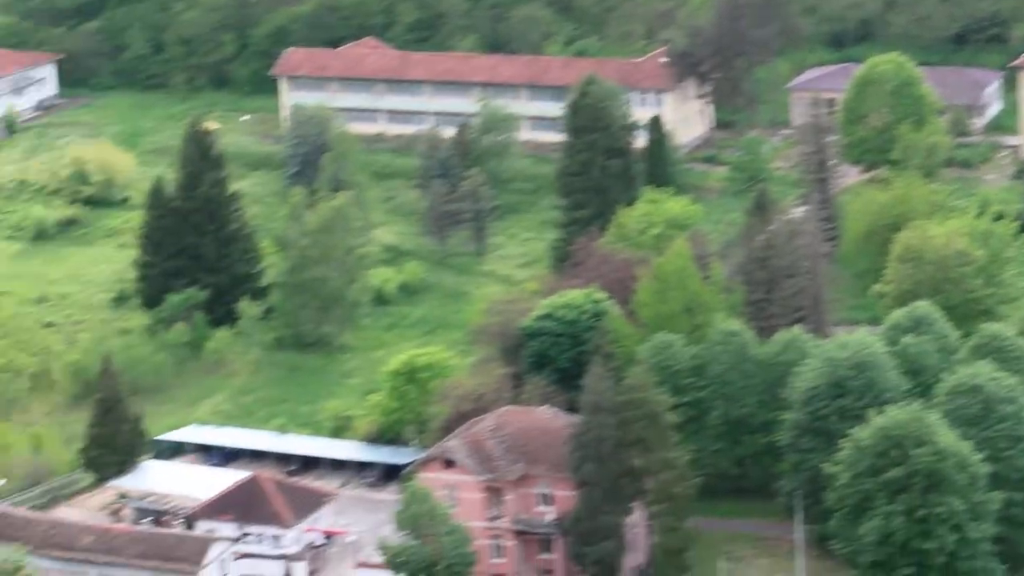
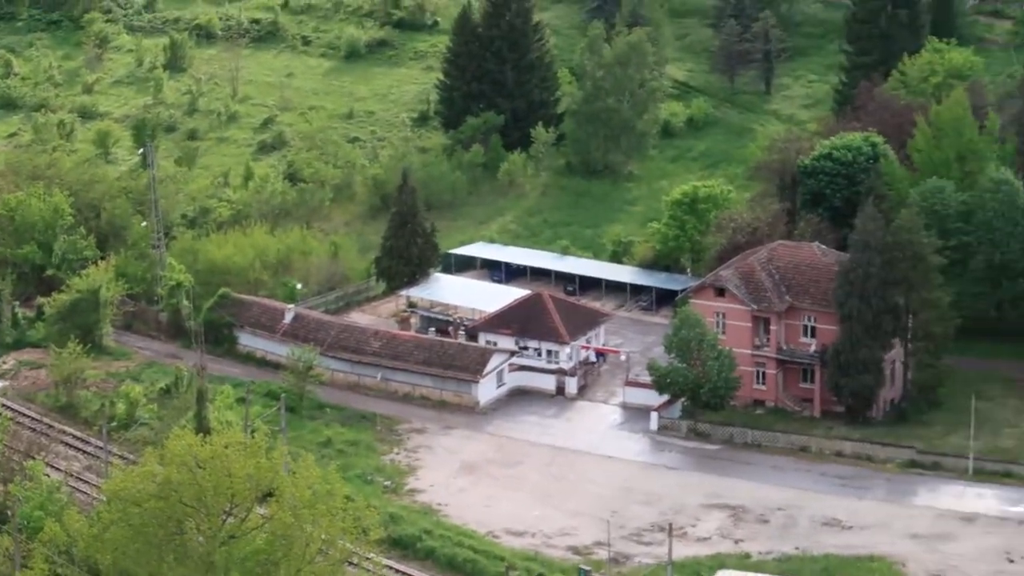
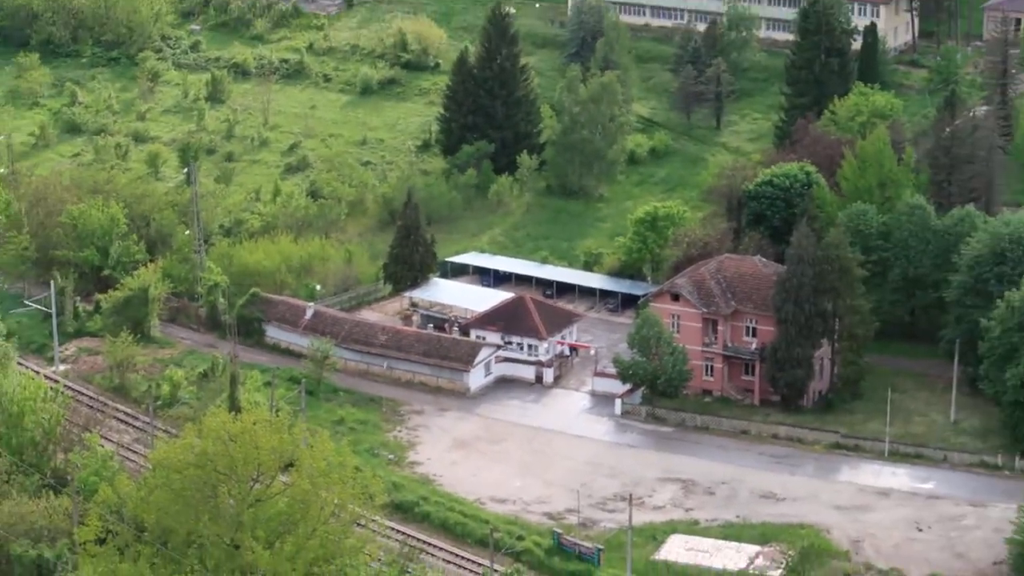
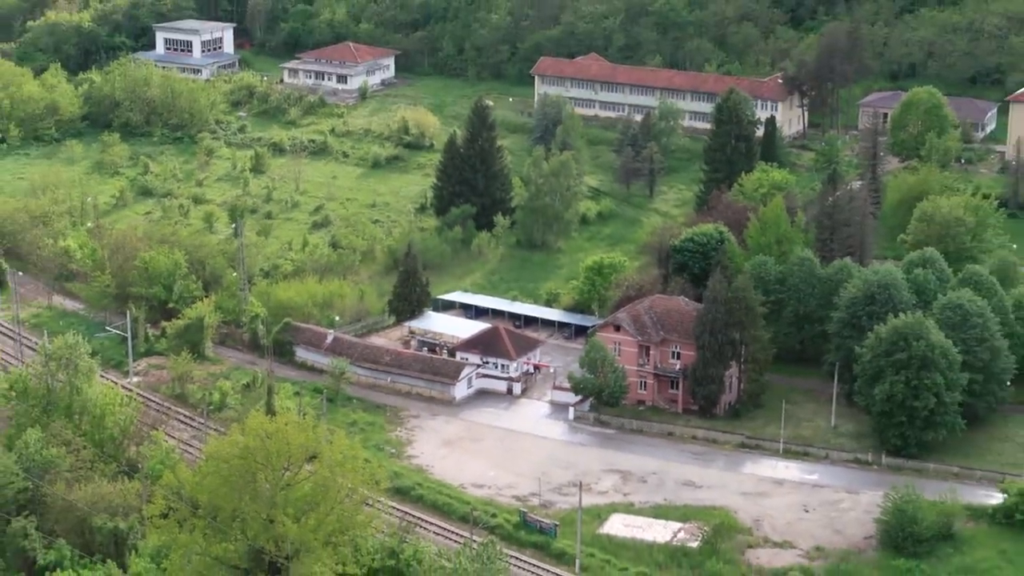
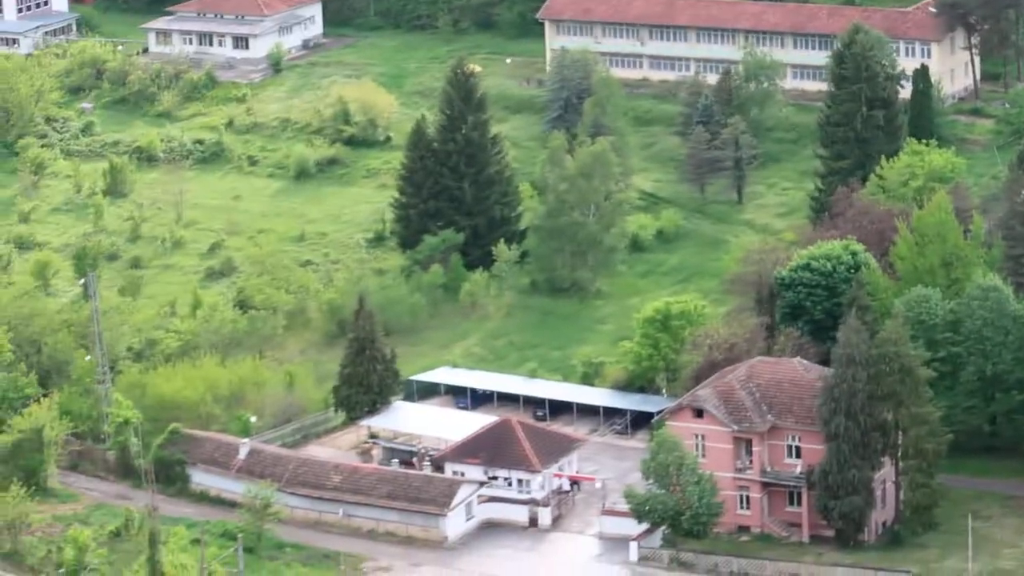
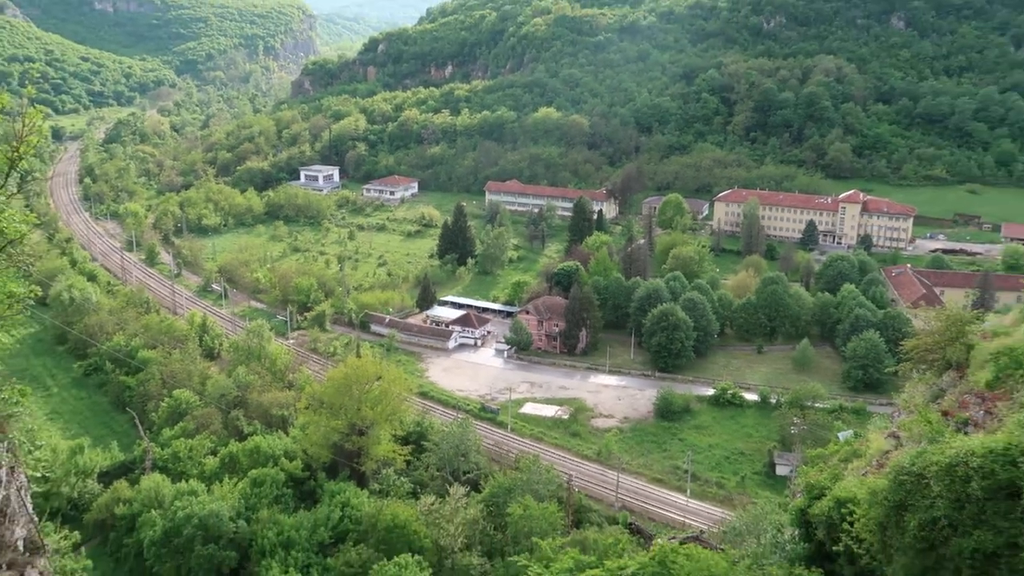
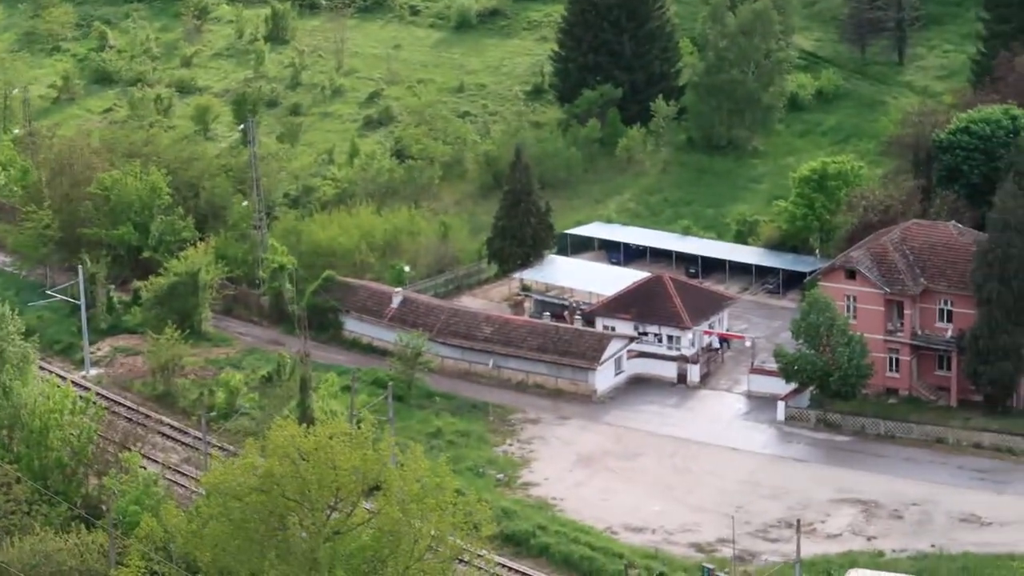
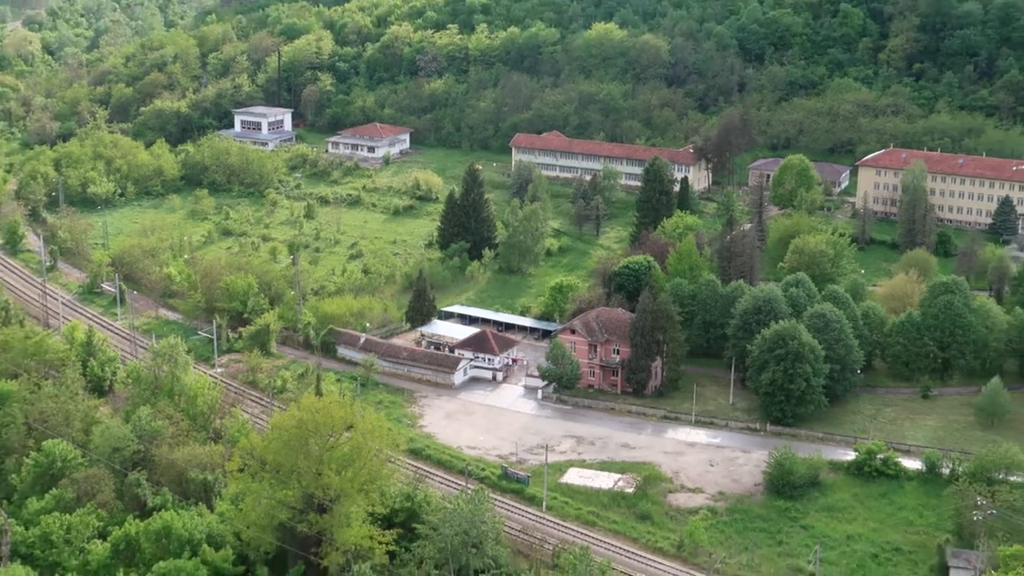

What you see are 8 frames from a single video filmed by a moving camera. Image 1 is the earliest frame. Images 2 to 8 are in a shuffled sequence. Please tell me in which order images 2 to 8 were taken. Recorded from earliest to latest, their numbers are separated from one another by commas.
5, 7, 2, 3, 4, 8, 6
